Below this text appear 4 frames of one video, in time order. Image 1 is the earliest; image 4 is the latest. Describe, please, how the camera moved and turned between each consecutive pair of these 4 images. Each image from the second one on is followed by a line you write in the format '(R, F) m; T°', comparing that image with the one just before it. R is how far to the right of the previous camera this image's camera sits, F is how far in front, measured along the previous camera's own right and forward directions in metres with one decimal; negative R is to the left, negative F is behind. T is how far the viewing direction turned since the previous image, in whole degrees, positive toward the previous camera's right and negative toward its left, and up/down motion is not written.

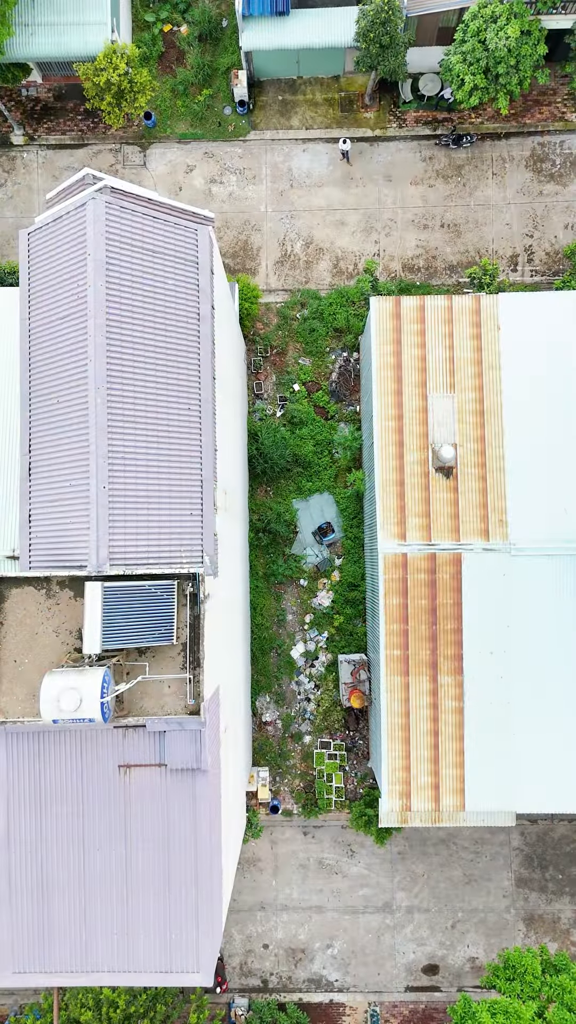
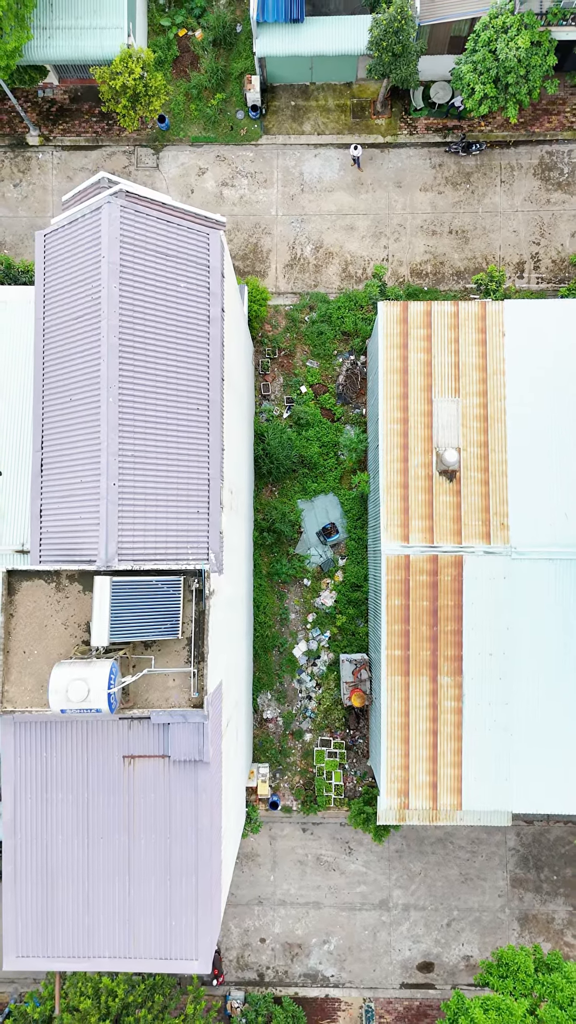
(0.0, -0.2) m; 0°
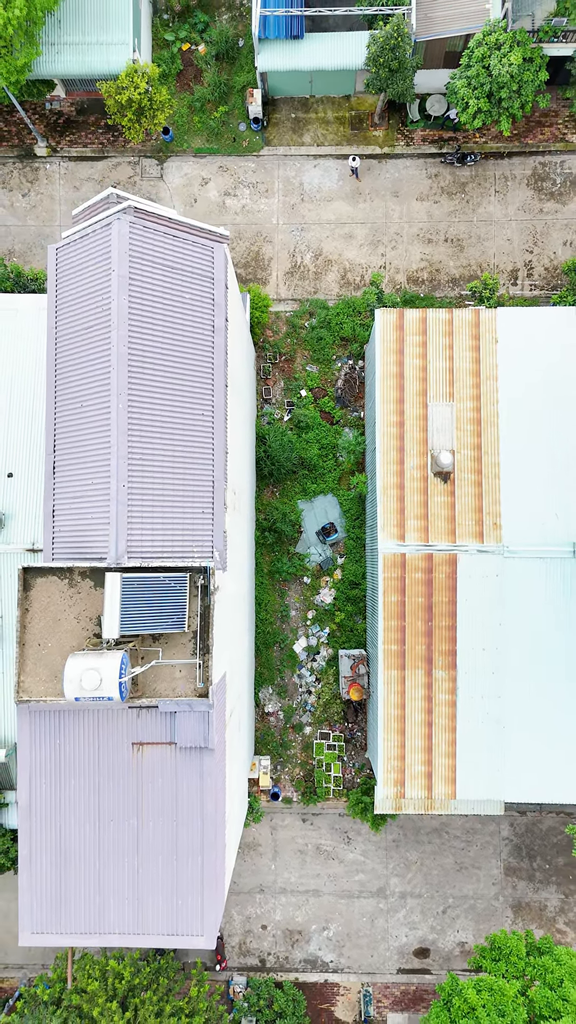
(0.0, -0.6) m; 0°
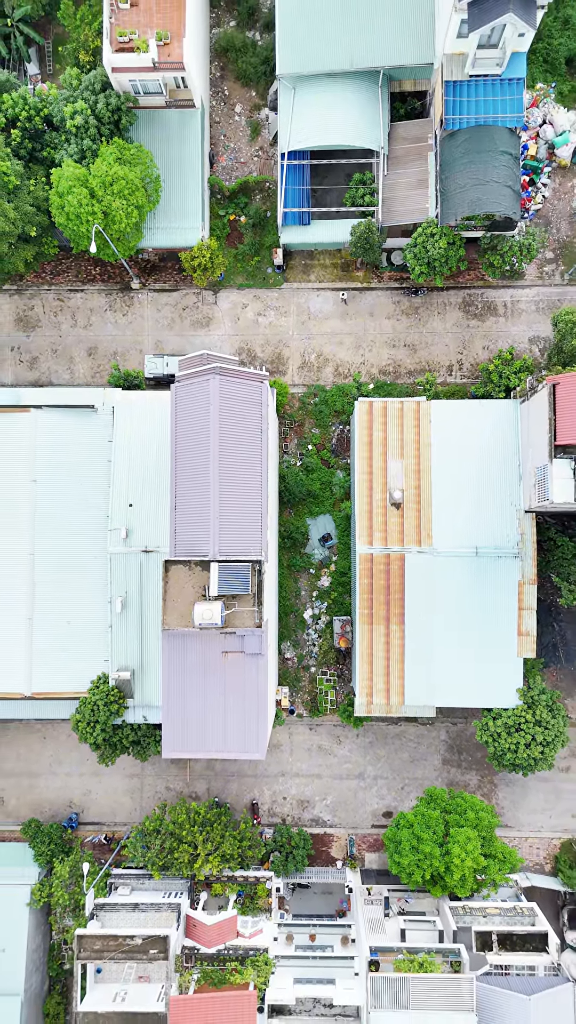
(-0.2, -9.7) m; 0°
